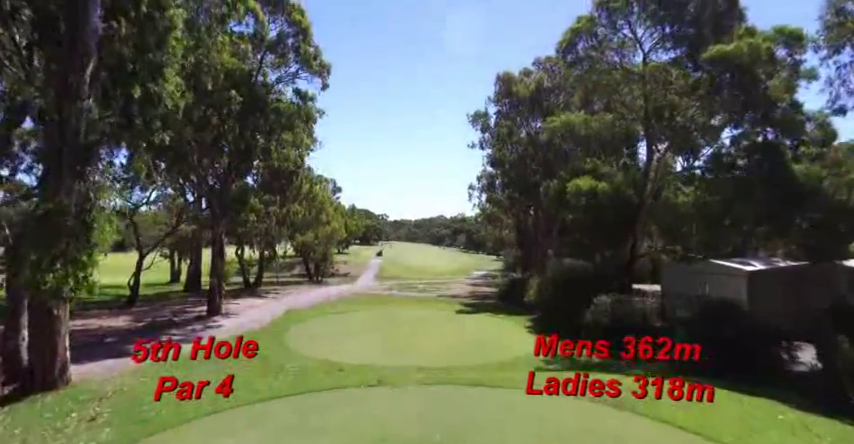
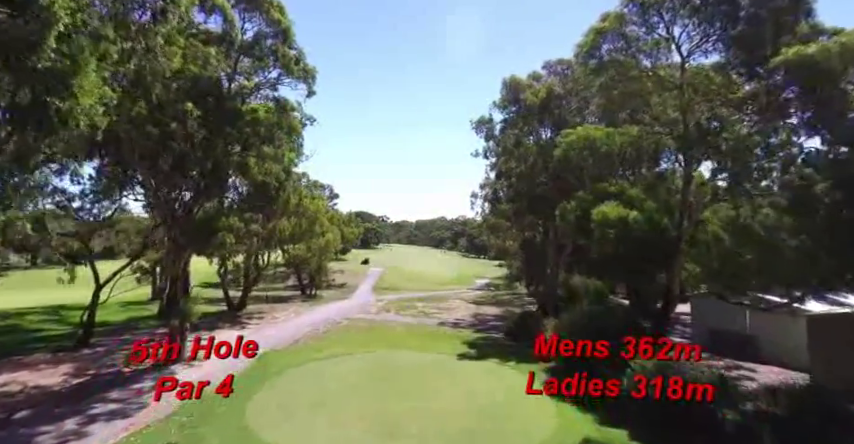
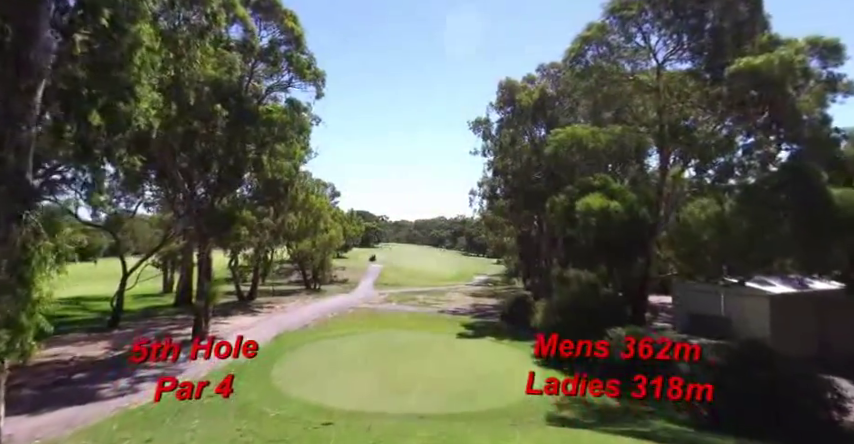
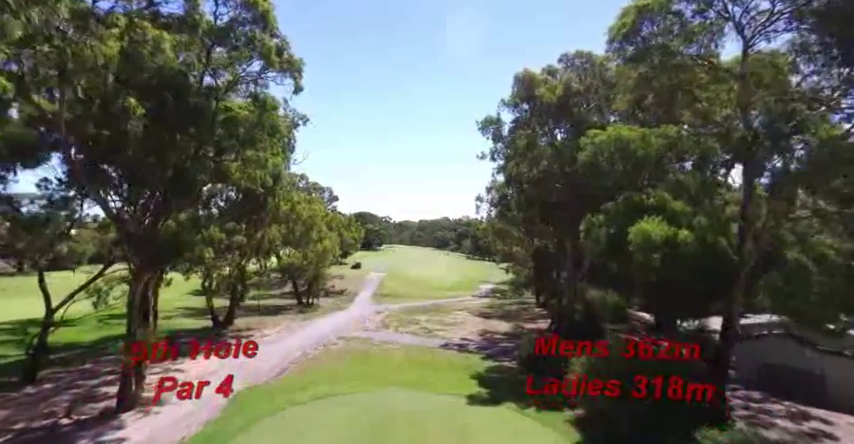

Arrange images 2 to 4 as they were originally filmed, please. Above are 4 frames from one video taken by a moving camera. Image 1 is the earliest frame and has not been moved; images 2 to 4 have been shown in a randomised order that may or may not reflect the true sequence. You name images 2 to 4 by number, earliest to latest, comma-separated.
3, 2, 4
